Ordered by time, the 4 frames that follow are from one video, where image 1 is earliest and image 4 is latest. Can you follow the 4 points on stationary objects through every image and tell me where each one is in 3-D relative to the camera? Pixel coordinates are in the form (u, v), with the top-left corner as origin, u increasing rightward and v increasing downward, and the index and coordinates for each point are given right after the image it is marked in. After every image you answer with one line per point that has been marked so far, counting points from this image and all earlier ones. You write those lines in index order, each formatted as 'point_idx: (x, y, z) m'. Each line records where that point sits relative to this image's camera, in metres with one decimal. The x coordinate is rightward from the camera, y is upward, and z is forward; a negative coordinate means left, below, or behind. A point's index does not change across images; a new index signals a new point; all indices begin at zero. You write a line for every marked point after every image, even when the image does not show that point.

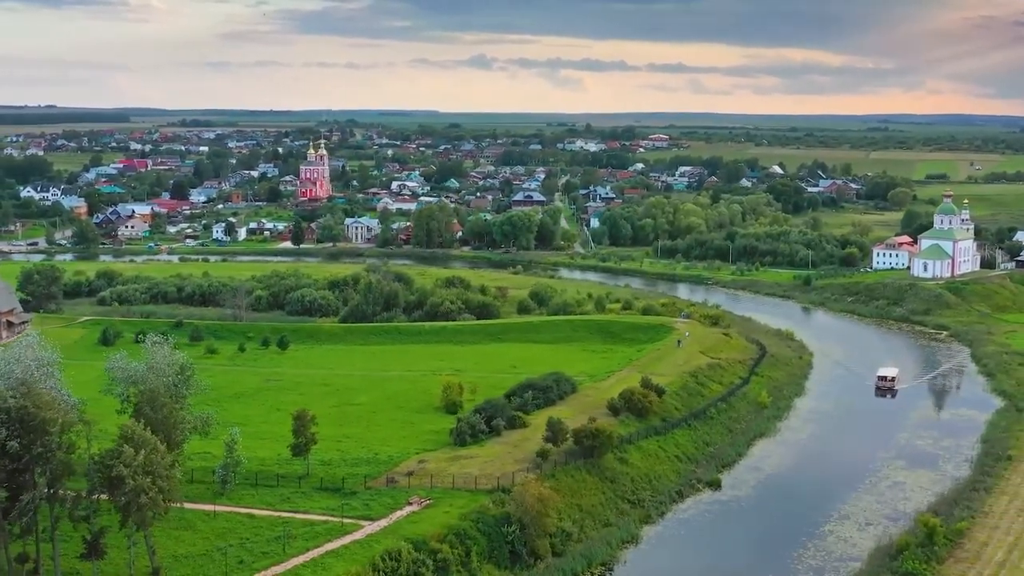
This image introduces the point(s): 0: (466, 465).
0: (-0.8, -3.2, +19.5) m
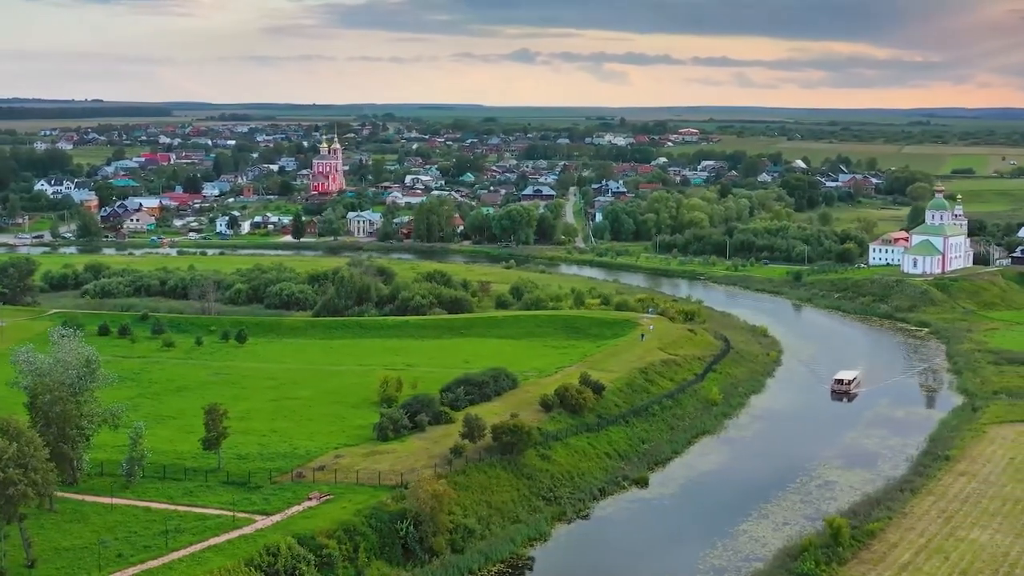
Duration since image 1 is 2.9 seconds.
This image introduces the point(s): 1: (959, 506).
0: (-2.4, -3.1, +19.4) m
1: (+8.4, -4.1, +19.8) m
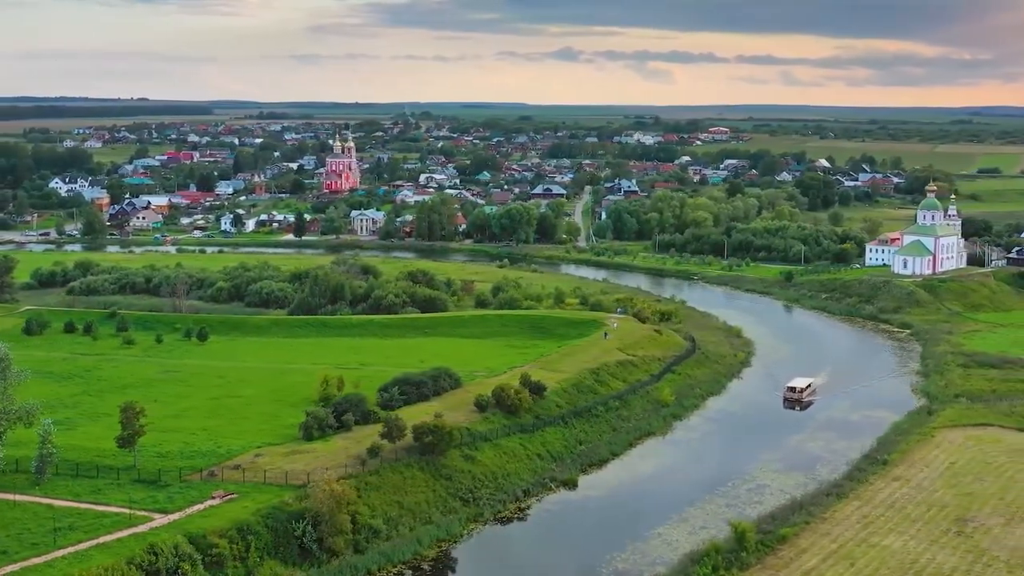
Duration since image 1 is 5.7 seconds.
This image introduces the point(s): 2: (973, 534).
0: (-4.0, -3.1, +19.4) m
1: (+6.8, -4.1, +19.5) m
2: (+8.0, -4.3, +18.3) m
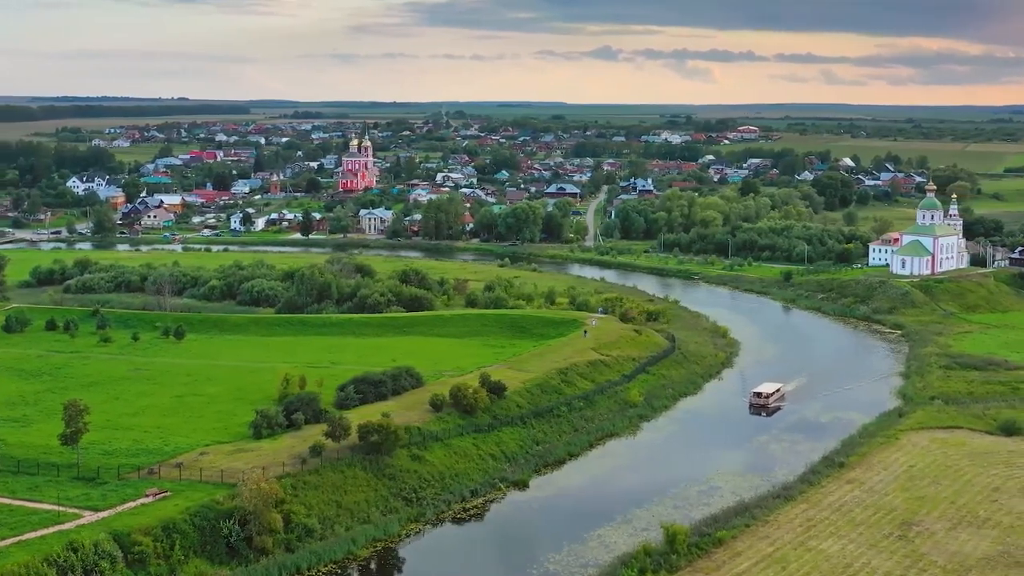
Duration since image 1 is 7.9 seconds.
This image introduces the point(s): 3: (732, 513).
0: (-5.0, -3.1, +19.5) m
1: (+5.7, -4.1, +19.2) m
2: (+6.9, -4.3, +18.1) m
3: (+4.0, -4.1, +19.3) m
